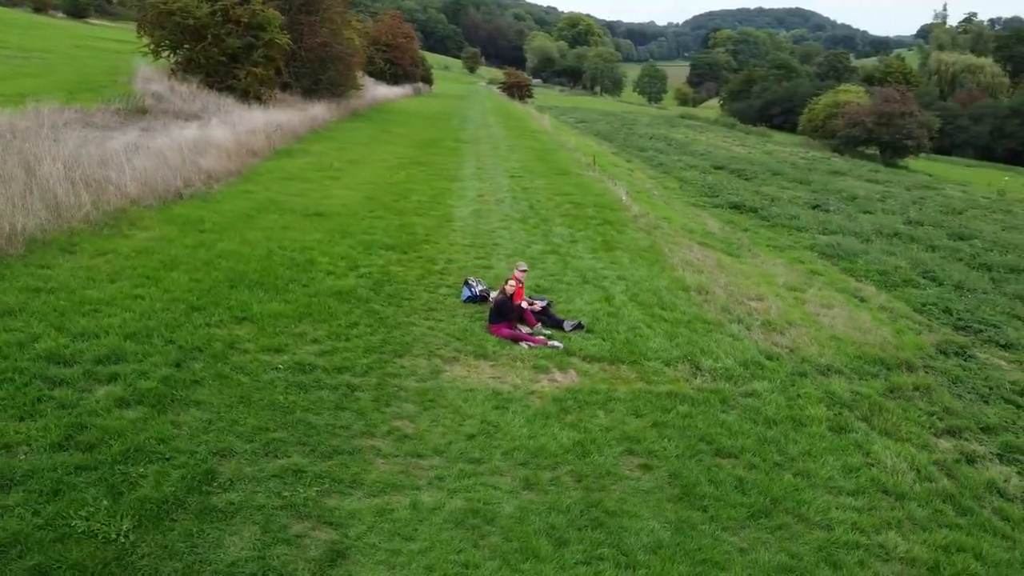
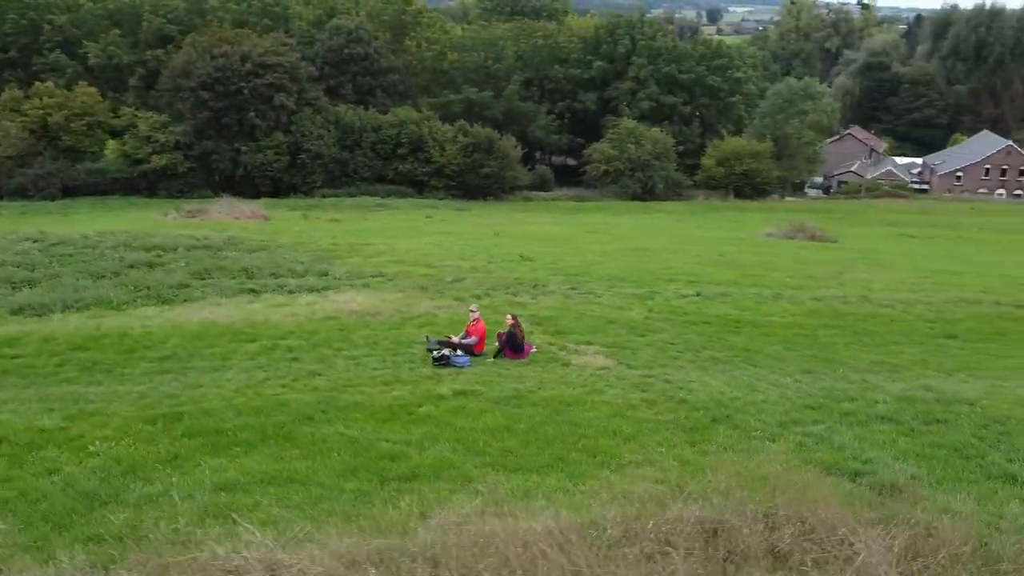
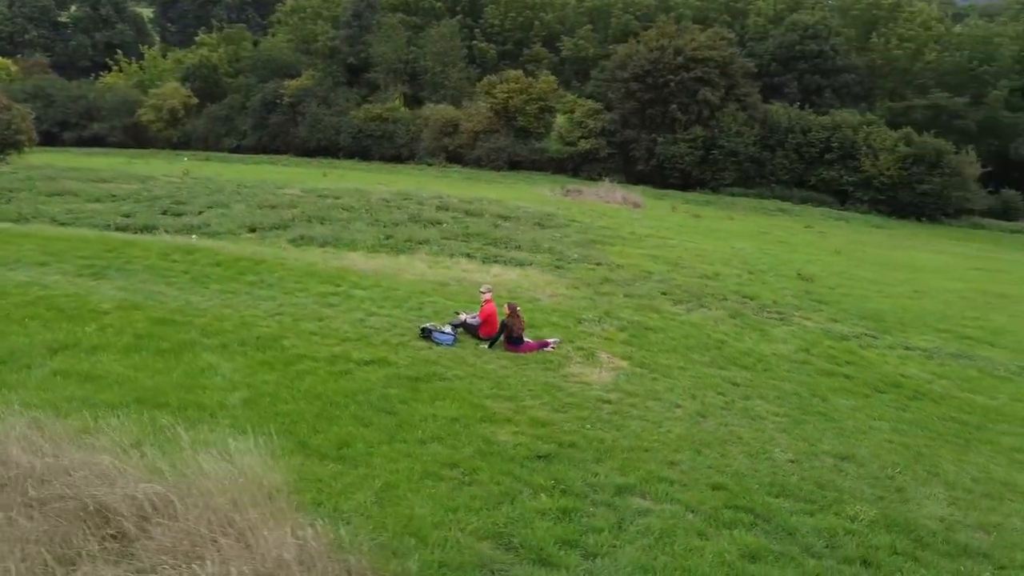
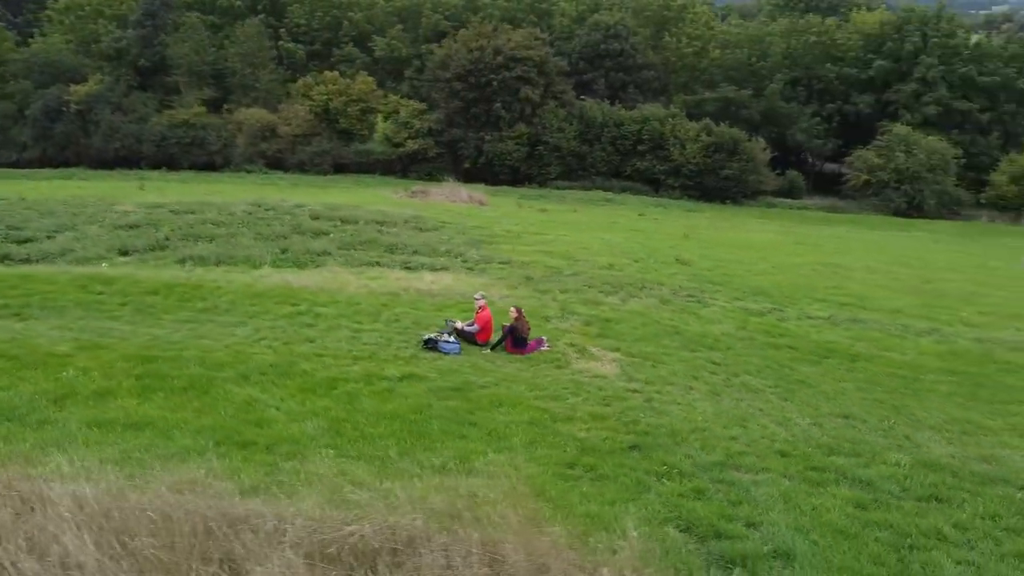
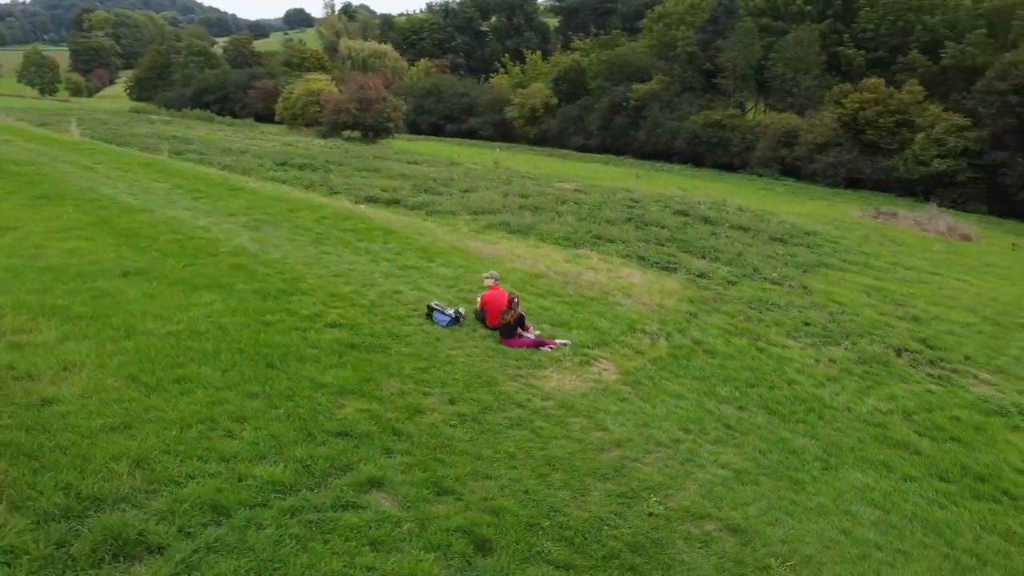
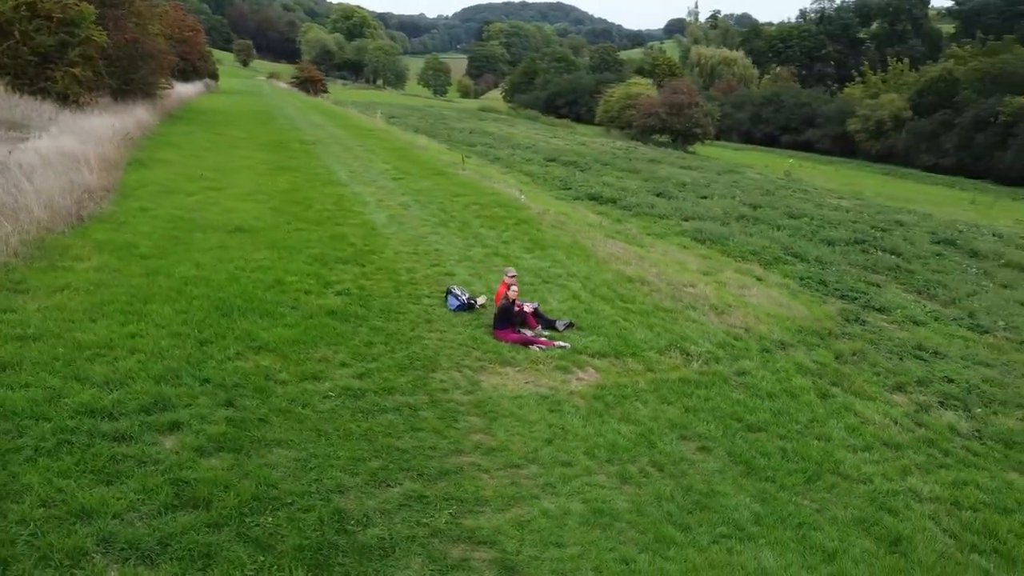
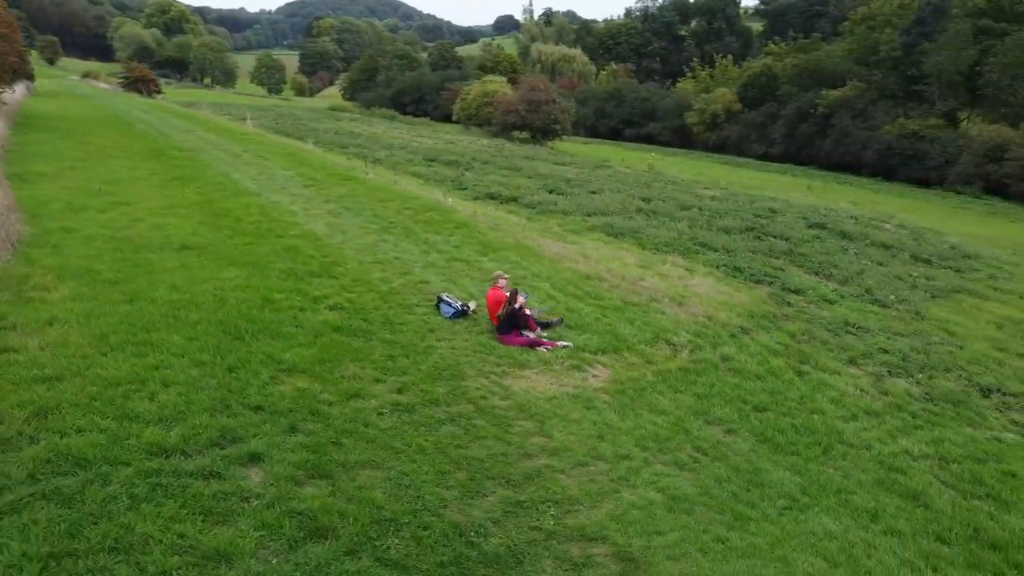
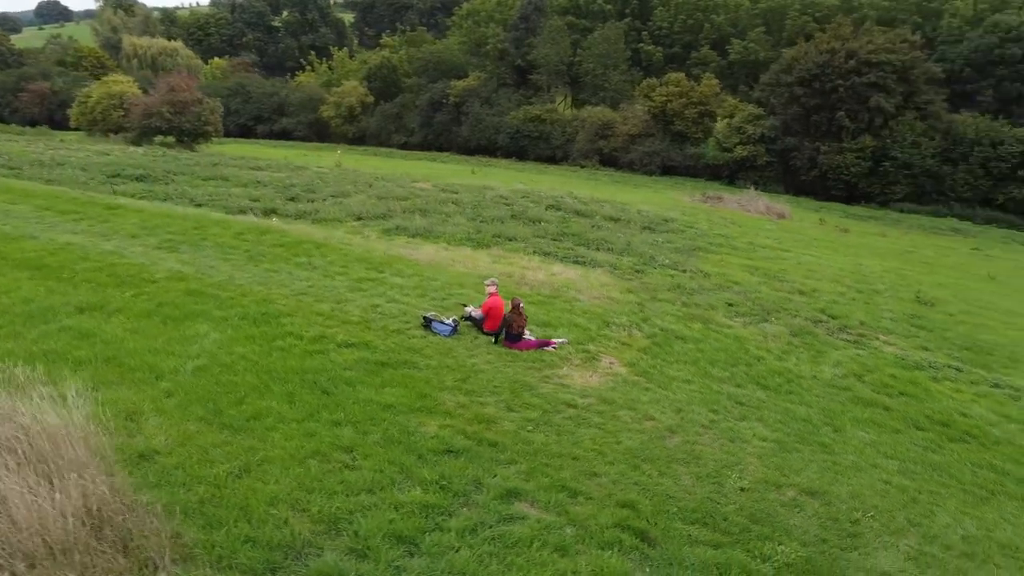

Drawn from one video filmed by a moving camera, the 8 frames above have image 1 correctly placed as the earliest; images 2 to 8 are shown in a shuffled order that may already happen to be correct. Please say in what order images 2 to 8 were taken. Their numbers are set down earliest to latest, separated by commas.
6, 7, 5, 8, 3, 4, 2
